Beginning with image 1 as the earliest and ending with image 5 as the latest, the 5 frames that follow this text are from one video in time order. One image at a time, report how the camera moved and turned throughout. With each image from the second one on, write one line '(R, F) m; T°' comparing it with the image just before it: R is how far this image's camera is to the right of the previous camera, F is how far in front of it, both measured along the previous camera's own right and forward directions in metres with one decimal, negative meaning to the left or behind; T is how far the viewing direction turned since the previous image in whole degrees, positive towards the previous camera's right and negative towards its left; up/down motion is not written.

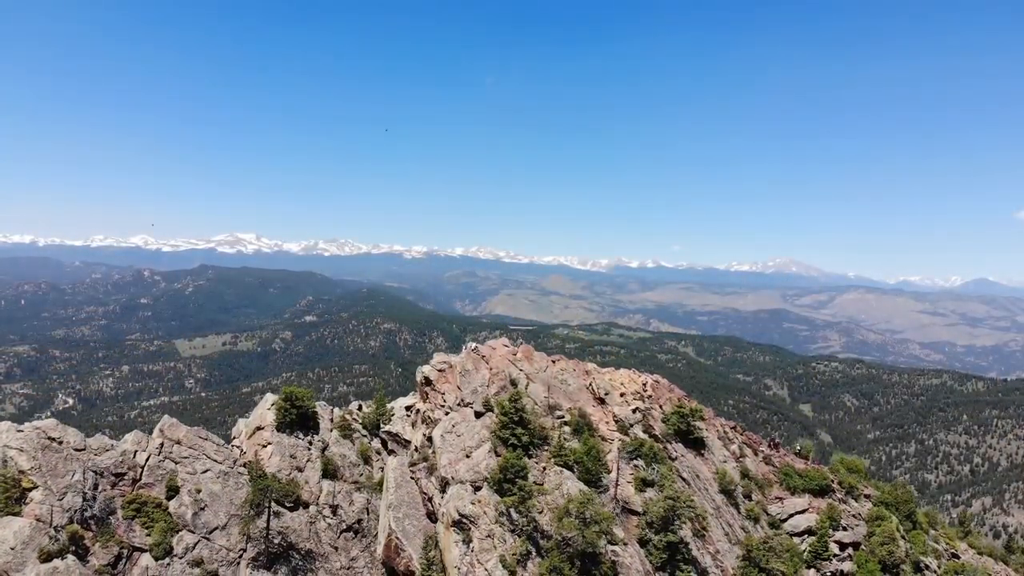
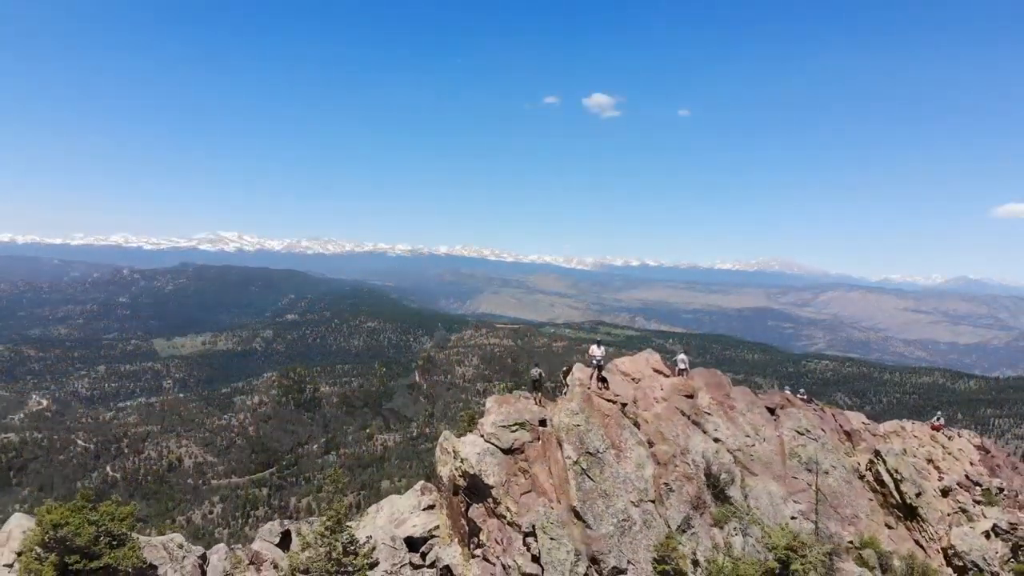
(-6.0, +7.3) m; +2°
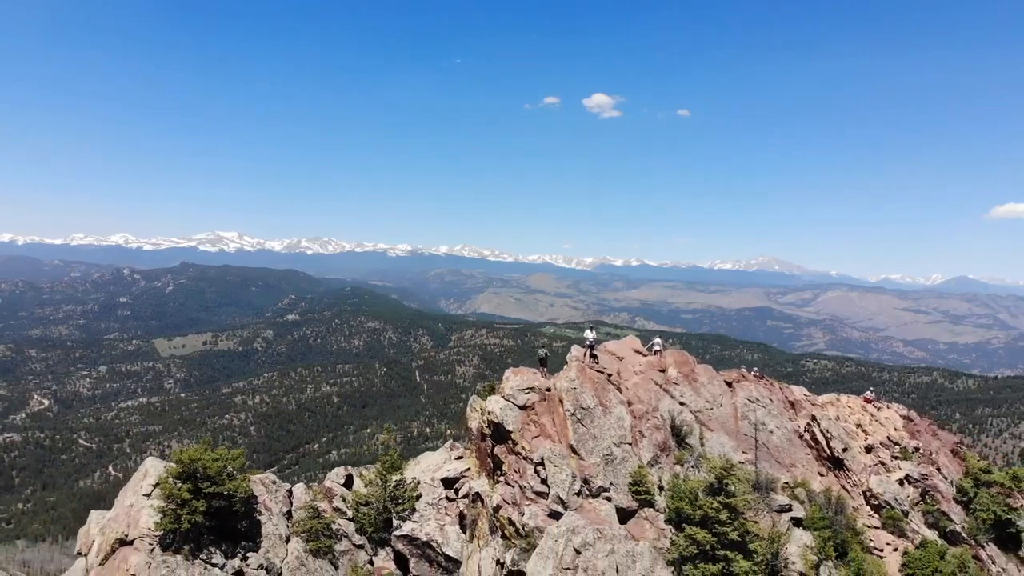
(+1.2, -0.3) m; 0°
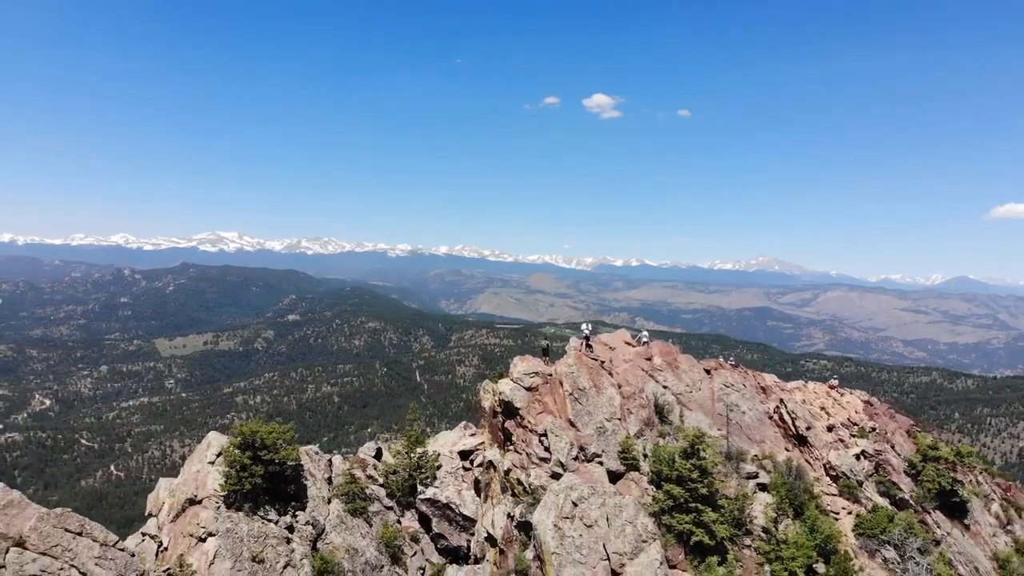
(0.0, -0.9) m; 0°
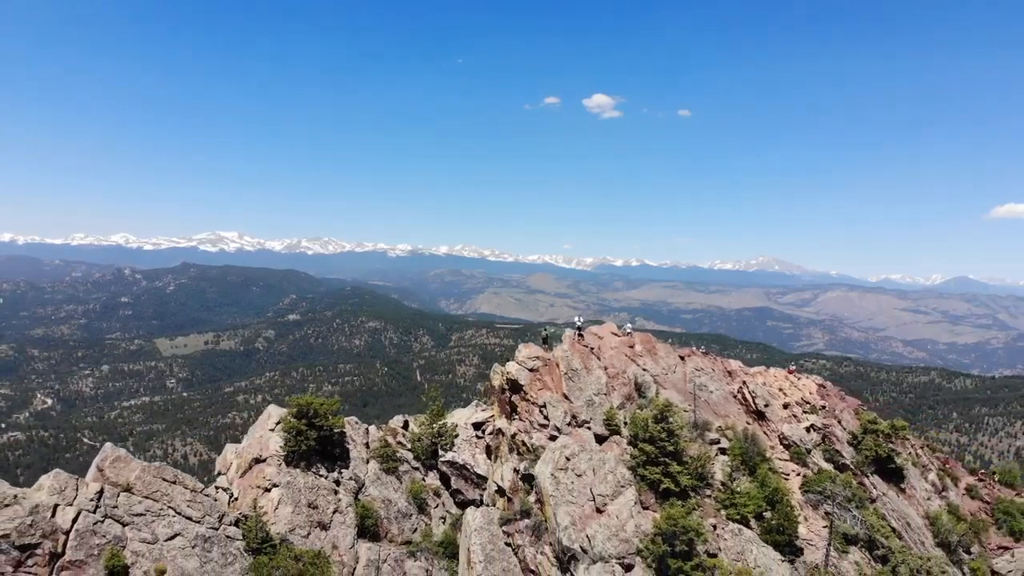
(-0.1, -1.1) m; 0°
